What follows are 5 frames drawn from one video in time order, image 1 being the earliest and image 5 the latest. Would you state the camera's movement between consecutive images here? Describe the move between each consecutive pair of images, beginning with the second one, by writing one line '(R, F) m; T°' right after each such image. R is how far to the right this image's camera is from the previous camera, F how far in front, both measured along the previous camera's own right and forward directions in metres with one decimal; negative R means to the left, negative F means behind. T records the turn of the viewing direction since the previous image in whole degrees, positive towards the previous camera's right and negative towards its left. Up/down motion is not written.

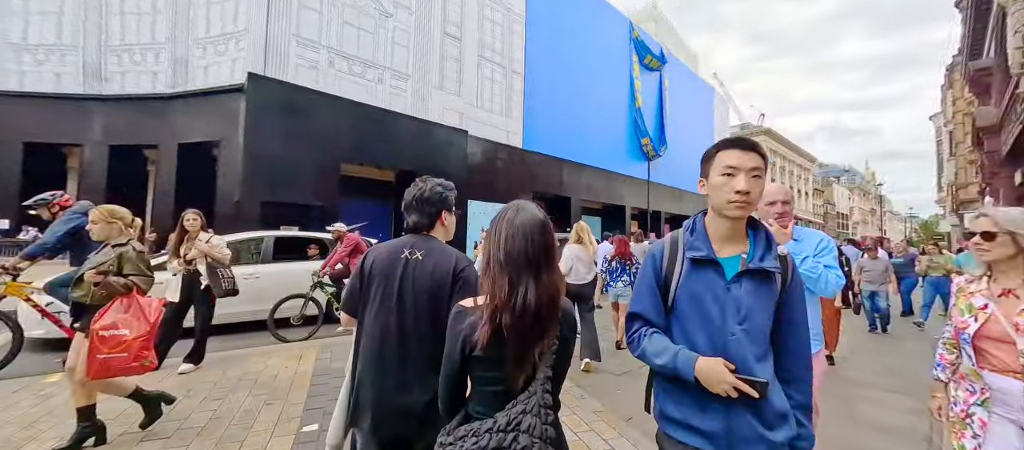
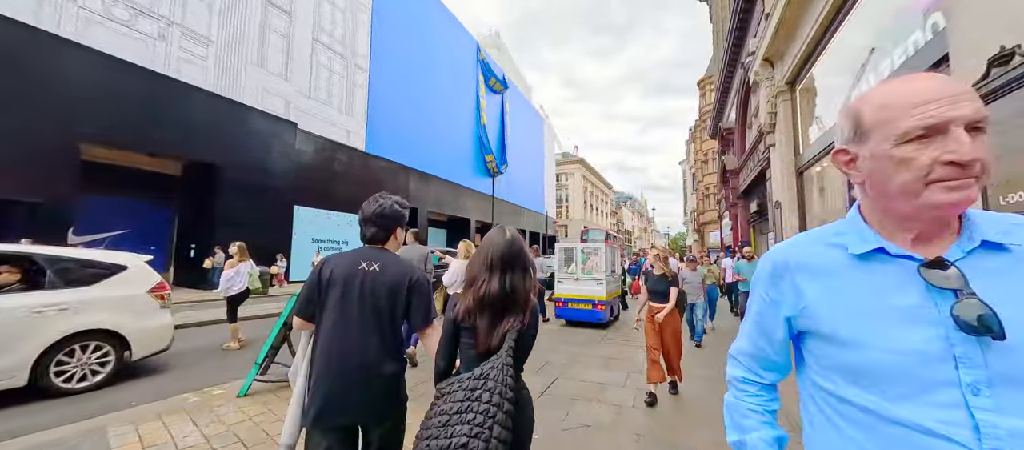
(-0.5, +1.0) m; +25°
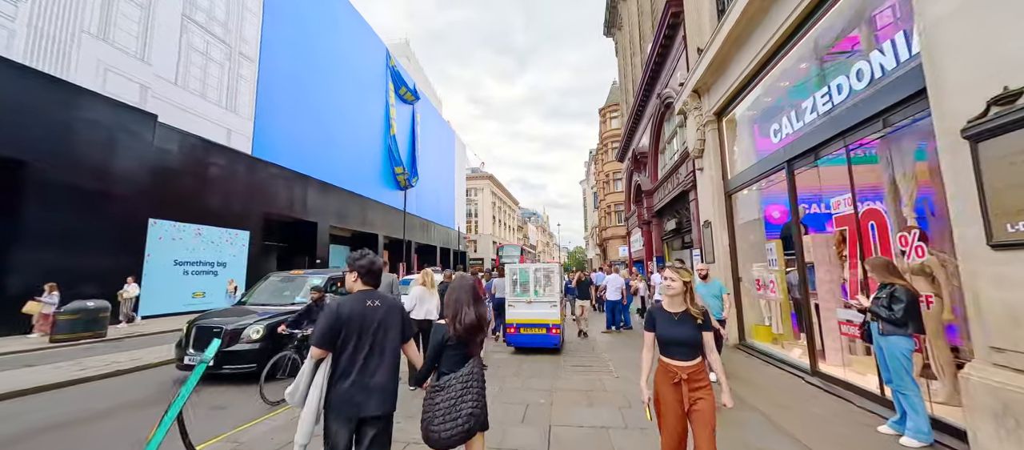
(-0.9, +0.8) m; +15°
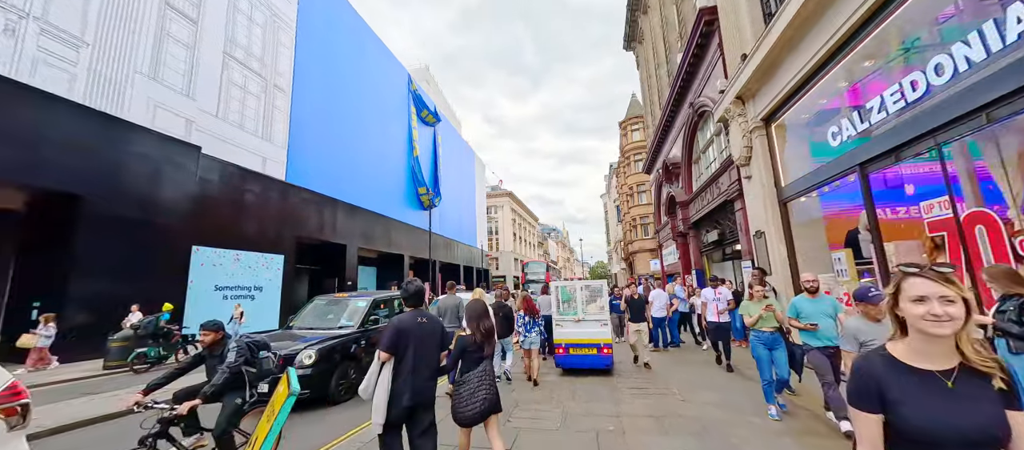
(-0.6, +0.1) m; -3°
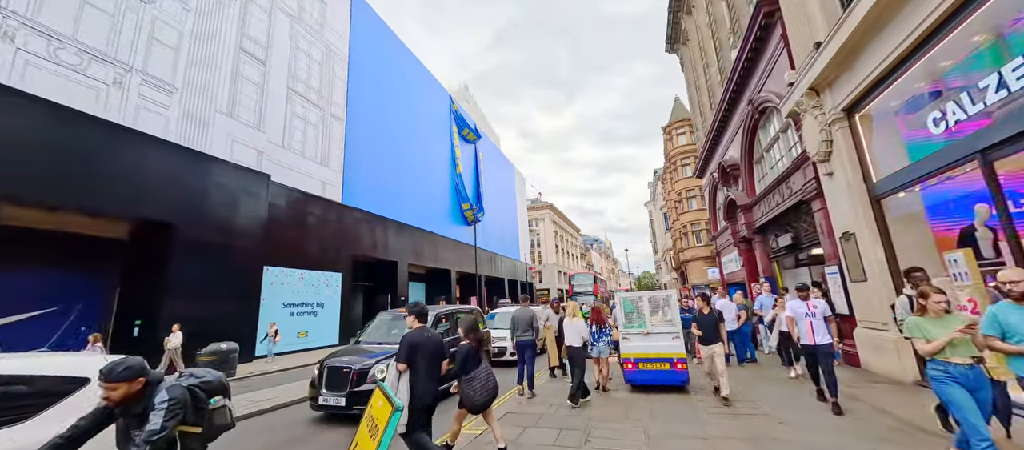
(-0.4, +0.1) m; -6°
